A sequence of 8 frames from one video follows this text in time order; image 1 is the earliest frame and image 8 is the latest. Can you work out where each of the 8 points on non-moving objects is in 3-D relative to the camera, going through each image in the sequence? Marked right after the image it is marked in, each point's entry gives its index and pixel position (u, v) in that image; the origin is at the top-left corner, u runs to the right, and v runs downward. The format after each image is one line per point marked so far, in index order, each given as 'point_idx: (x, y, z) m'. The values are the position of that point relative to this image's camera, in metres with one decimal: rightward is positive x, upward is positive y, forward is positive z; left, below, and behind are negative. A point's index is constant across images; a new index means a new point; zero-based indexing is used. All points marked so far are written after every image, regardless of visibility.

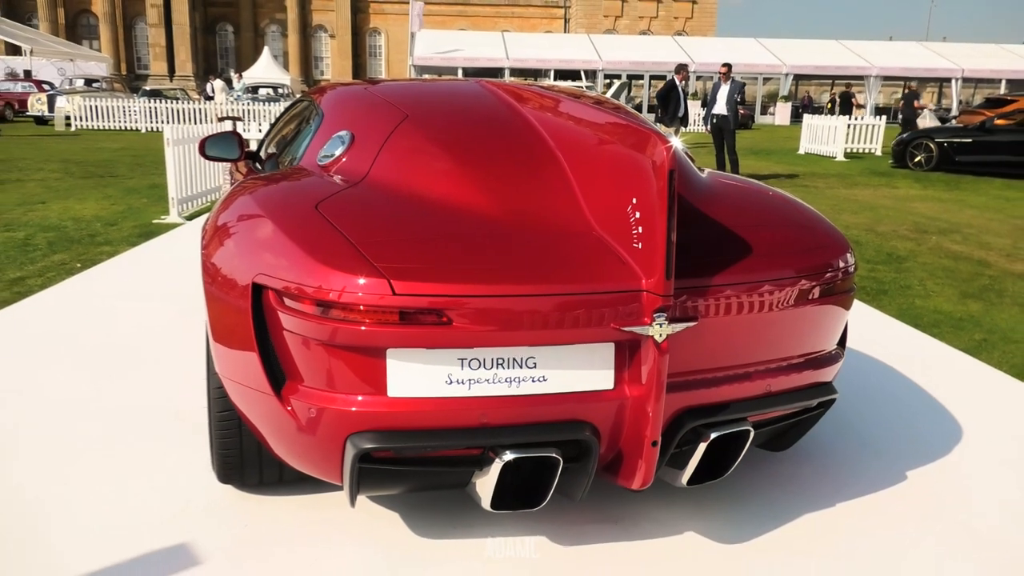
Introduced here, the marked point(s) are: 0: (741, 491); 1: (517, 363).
0: (+0.7, -0.7, +2.3) m
1: (0.0, -0.2, +1.7) m
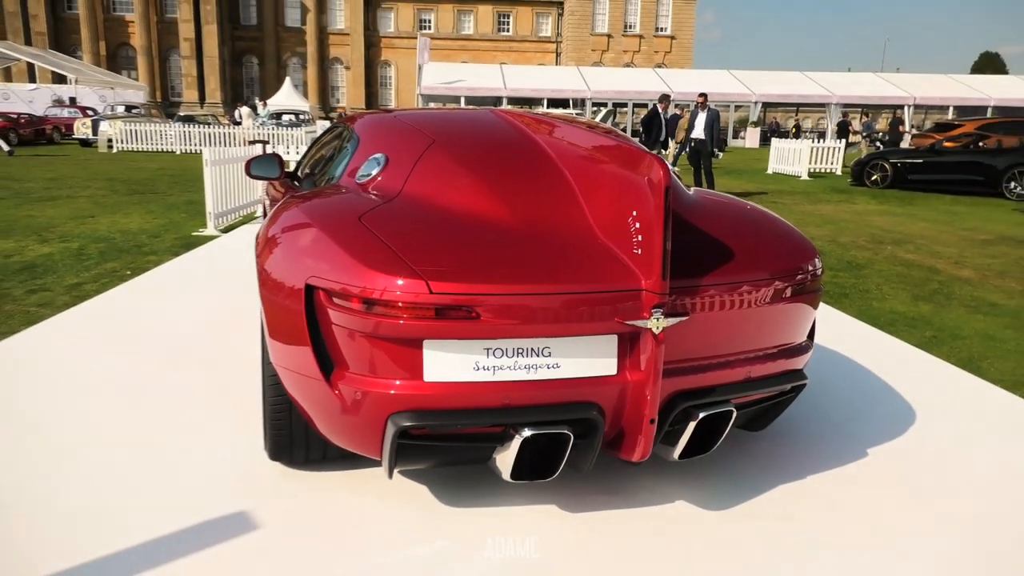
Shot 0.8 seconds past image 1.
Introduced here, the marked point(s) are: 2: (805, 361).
0: (+0.7, -0.7, +2.5) m
1: (+0.1, -0.2, +2.0) m
2: (+1.0, -0.2, +2.4) m
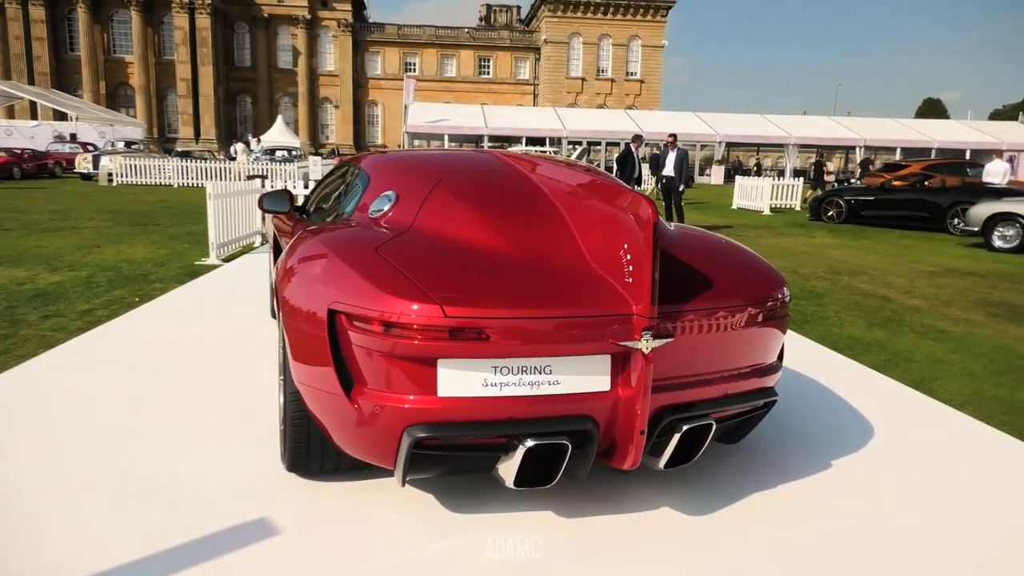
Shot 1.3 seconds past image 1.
0: (+0.7, -0.8, +2.7) m
1: (+0.1, -0.3, +2.2) m
2: (+1.0, -0.4, +2.7) m
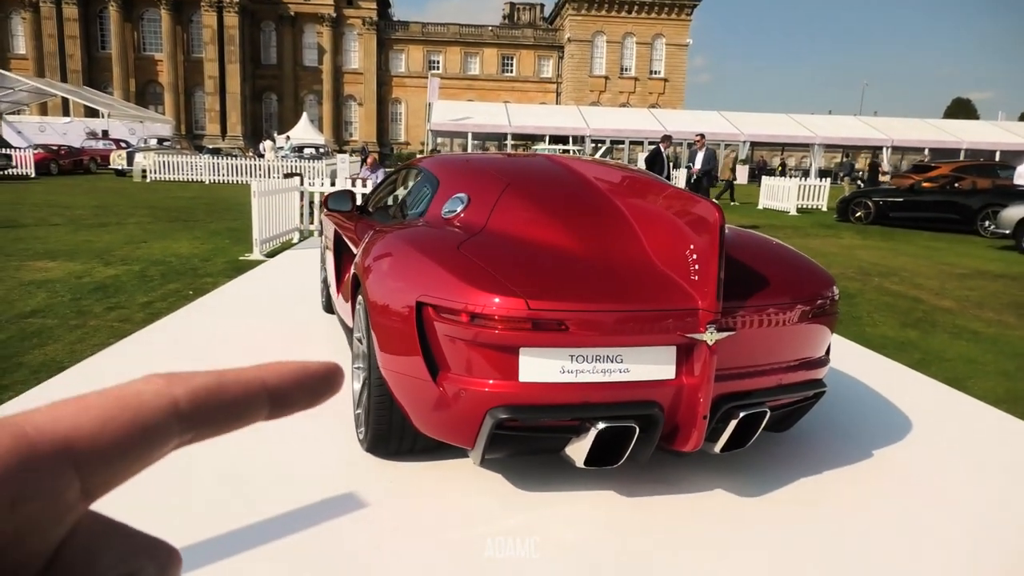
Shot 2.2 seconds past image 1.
0: (+1.0, -0.8, +2.9) m
1: (+0.3, -0.2, +2.4) m
2: (+1.2, -0.3, +2.8) m
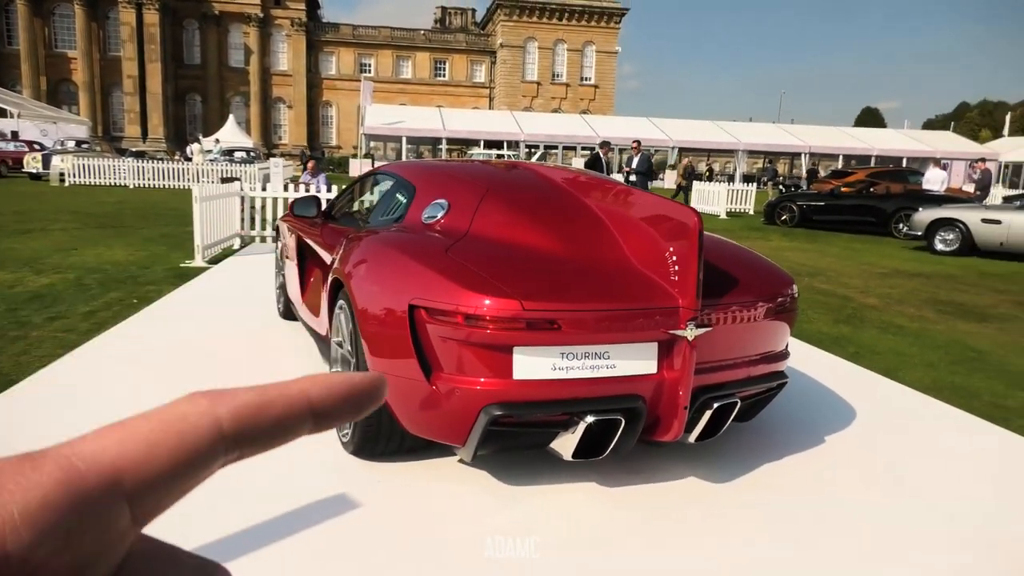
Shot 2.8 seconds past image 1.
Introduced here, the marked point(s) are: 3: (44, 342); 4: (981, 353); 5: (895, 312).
0: (+0.9, -0.8, +3.1) m
1: (+0.3, -0.2, +2.6) m
2: (+1.2, -0.3, +3.1) m
3: (-3.5, -0.4, +5.3) m
4: (+3.8, -0.5, +5.8) m
5: (+4.0, -0.2, +7.5) m
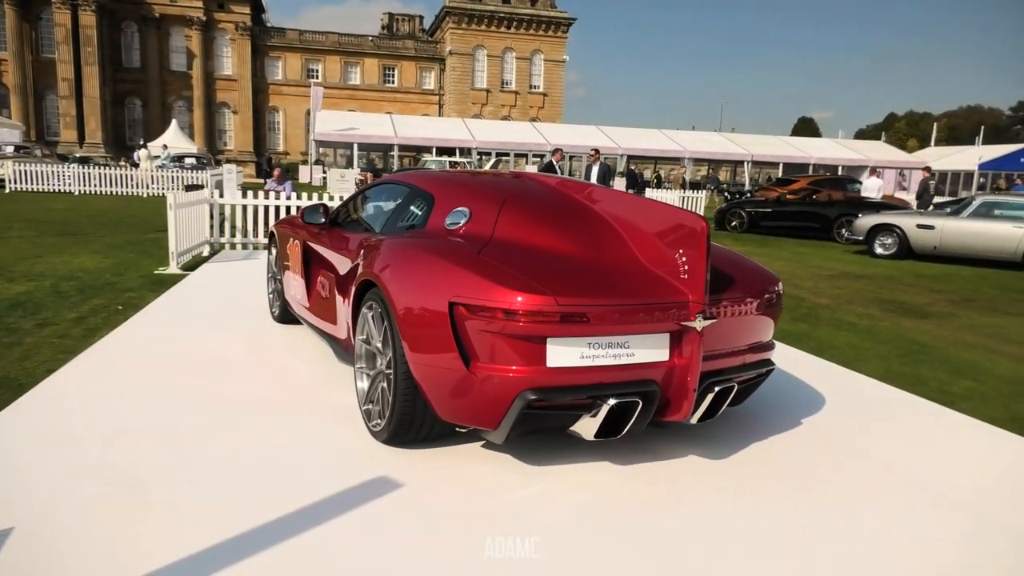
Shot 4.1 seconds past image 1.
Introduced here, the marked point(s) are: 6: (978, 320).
0: (+1.0, -0.8, +3.5) m
1: (+0.4, -0.2, +2.9) m
2: (+1.3, -0.3, +3.5) m
3: (-3.5, -0.5, +5.3) m
4: (+3.7, -0.5, +6.4) m
5: (+3.8, -0.3, +8.1) m
6: (+5.1, -0.4, +7.8) m
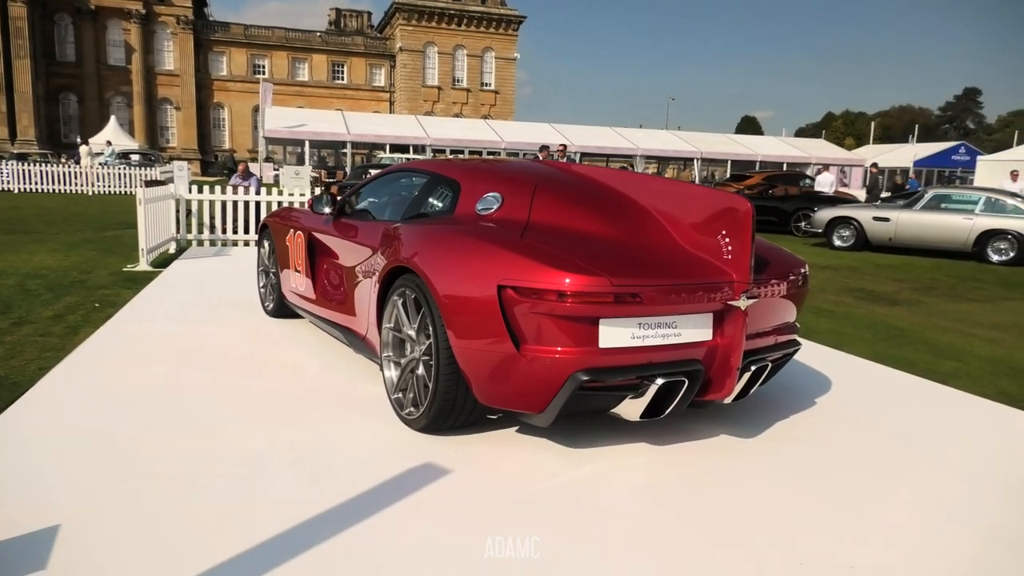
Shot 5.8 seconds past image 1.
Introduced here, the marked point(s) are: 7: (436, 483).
0: (+1.2, -0.7, +3.6) m
1: (+0.6, -0.2, +3.0) m
2: (+1.4, -0.2, +3.6) m
3: (-3.5, -0.4, +5.1) m
4: (+3.7, -0.4, +6.6) m
5: (+3.6, -0.1, +8.4) m
6: (+5.0, -0.2, +8.2) m
7: (-0.3, -0.8, +3.0) m
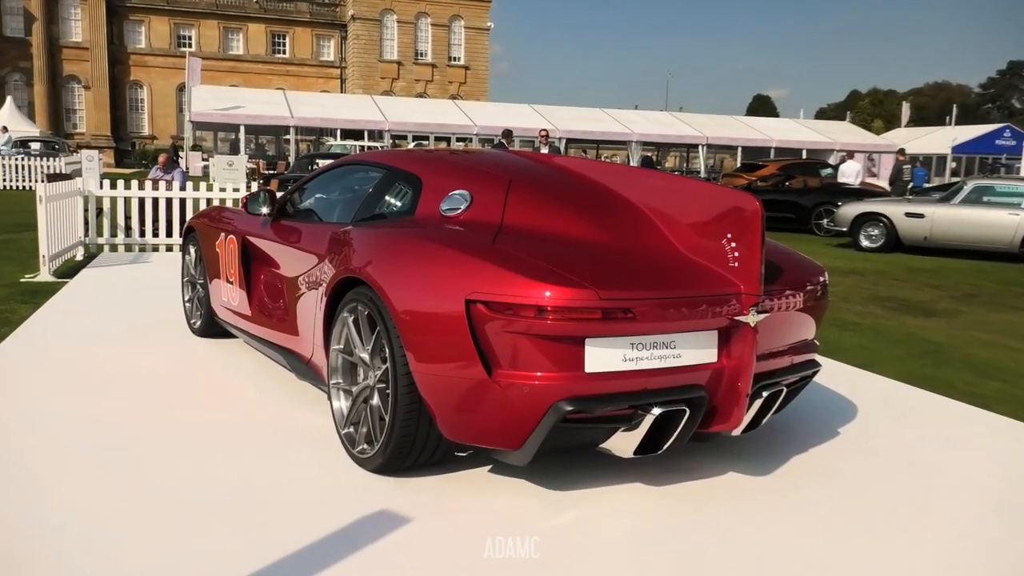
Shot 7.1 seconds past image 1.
0: (+1.1, -0.8, +3.1) m
1: (+0.5, -0.2, +2.5) m
2: (+1.3, -0.3, +3.1) m
3: (-3.6, -0.5, +4.7) m
4: (+3.6, -0.4, +6.1) m
5: (+3.6, -0.1, +7.8) m
6: (+4.9, -0.2, +7.7) m
7: (-0.4, -0.9, +2.5) m
